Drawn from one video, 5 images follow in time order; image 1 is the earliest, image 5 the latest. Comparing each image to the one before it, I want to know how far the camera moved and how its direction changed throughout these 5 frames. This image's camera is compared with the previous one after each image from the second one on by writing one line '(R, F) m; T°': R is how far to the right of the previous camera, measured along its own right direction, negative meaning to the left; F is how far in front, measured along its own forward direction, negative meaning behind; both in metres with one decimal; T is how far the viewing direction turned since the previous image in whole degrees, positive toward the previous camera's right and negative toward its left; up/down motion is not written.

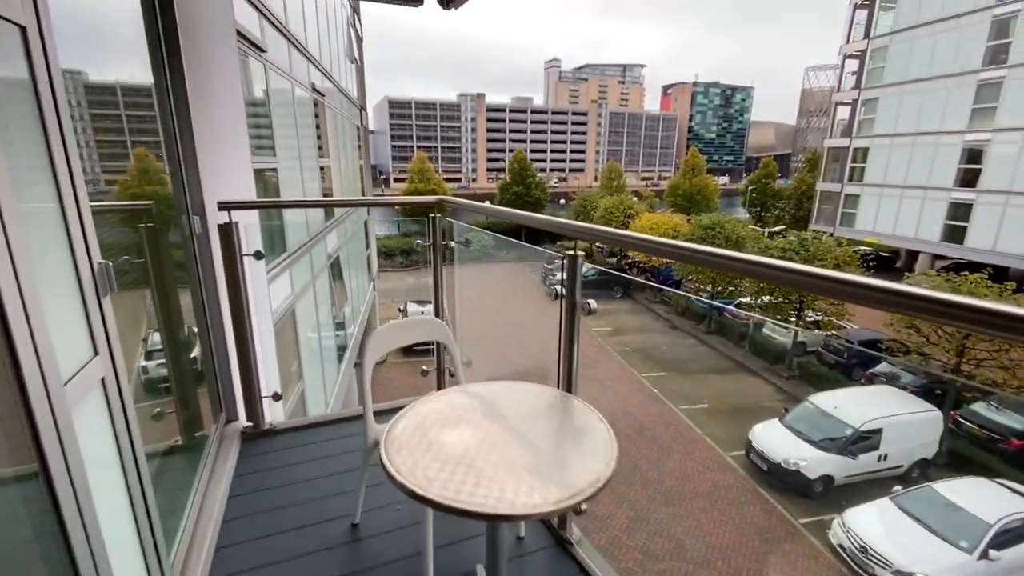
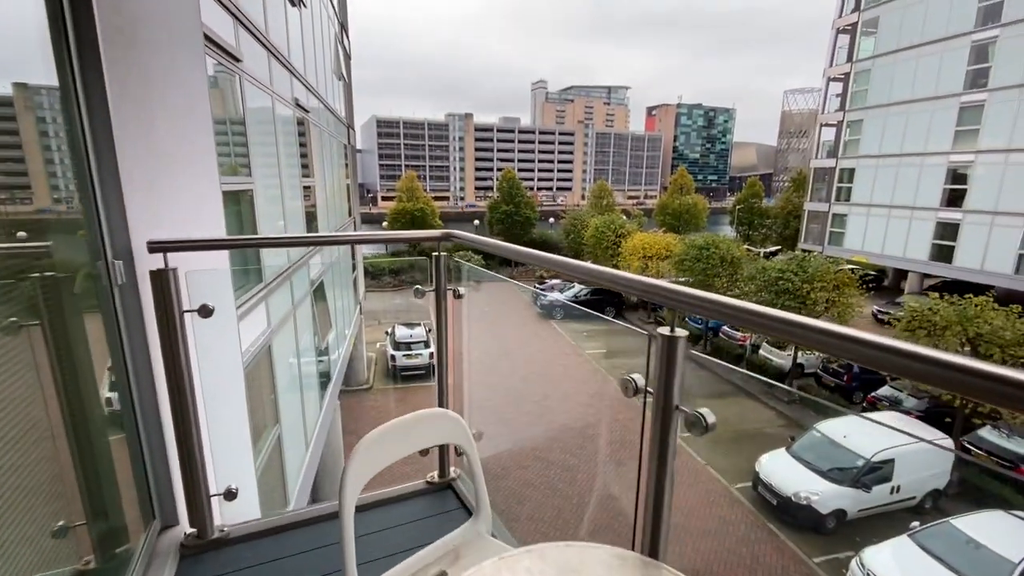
(-0.1, +0.4) m; +1°
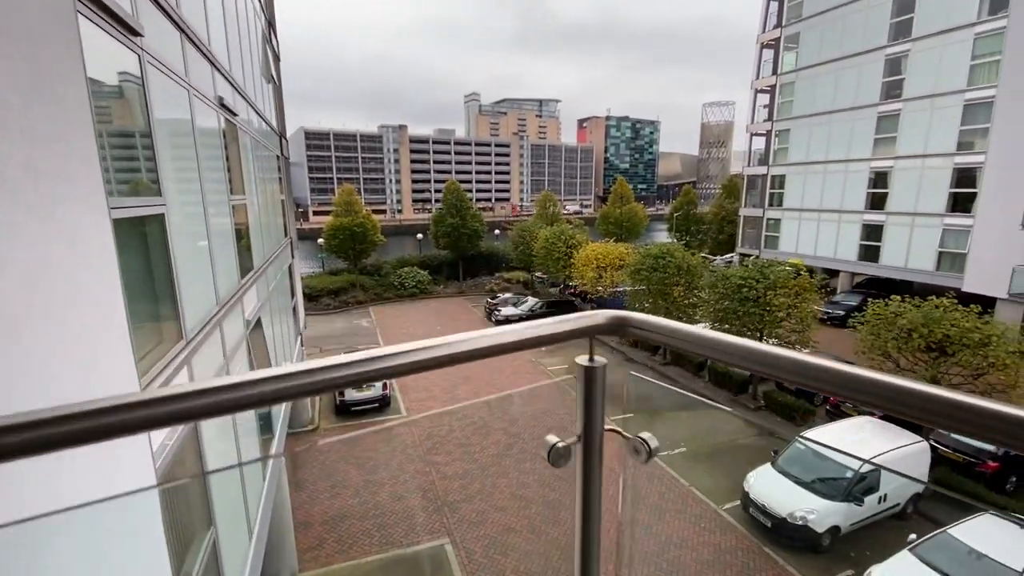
(-0.4, +0.9) m; +7°
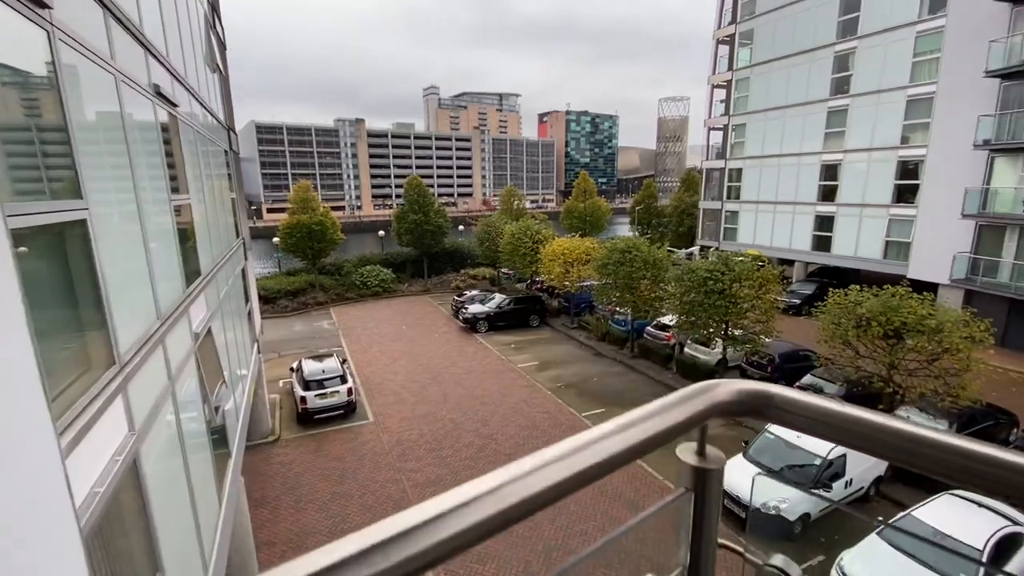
(-0.1, +0.3) m; +4°
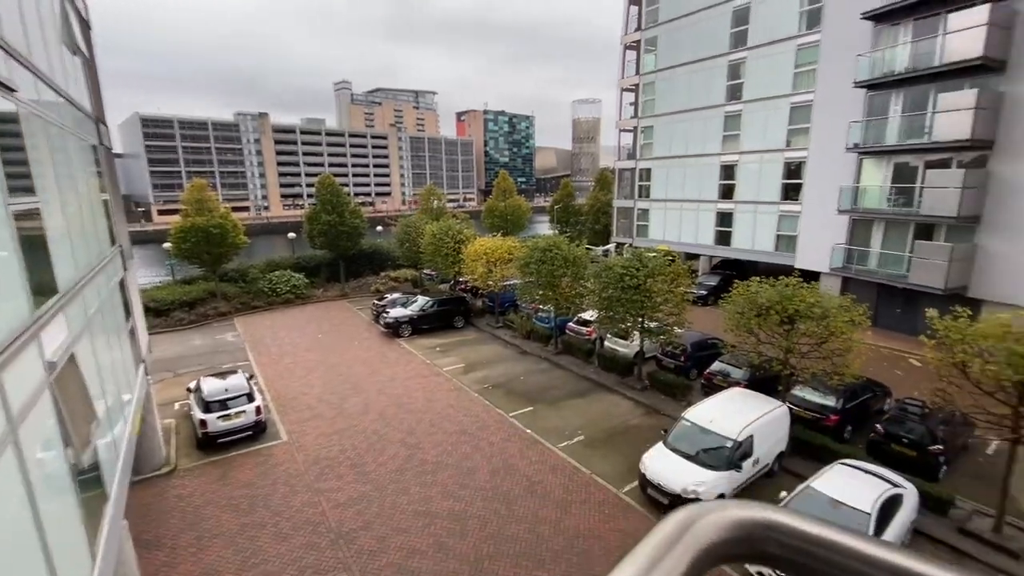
(0.0, +0.2) m; +9°
